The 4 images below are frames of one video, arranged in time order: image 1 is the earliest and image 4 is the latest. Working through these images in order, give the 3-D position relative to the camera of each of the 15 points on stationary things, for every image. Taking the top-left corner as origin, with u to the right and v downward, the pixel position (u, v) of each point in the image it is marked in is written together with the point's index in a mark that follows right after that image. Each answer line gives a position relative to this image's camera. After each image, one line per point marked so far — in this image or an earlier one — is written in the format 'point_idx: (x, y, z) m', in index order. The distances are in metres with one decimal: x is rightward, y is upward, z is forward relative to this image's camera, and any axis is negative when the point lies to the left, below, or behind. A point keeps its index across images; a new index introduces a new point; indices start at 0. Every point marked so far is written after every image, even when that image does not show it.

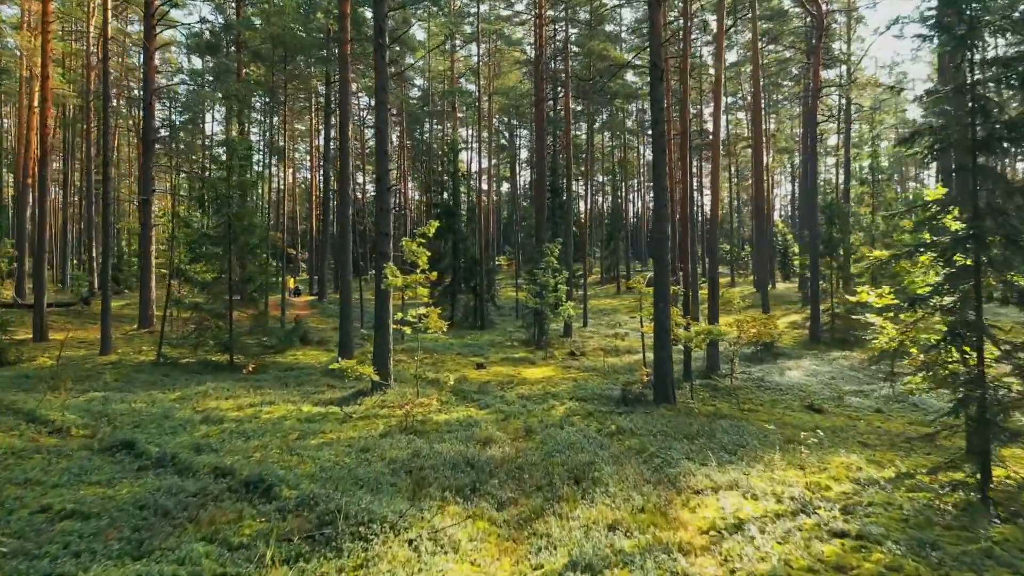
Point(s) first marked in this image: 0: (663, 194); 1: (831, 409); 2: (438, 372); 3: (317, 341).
0: (+2.1, +1.3, +11.9) m
1: (+4.9, -1.9, +13.1) m
2: (-1.3, -1.4, +14.5) m
3: (-4.0, -1.1, +17.4) m
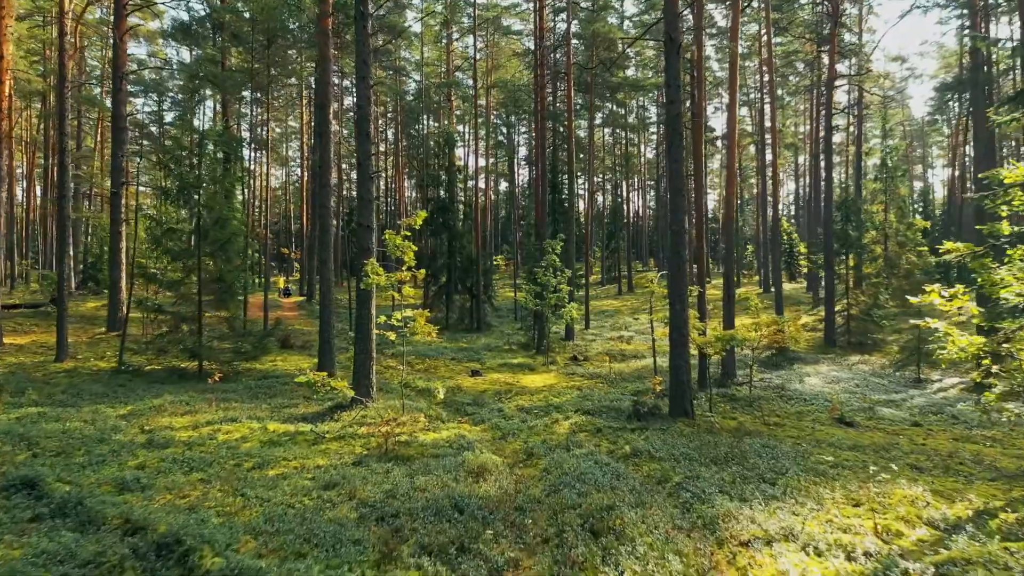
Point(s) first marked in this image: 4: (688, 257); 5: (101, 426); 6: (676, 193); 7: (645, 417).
0: (+2.1, +1.3, +10.6) m
1: (+4.9, -1.9, +11.8) m
2: (-1.3, -1.4, +13.2) m
3: (-4.0, -1.1, +16.1) m
4: (+2.2, +0.4, +10.6) m
5: (-3.8, -1.3, +7.9) m
6: (+2.0, +1.2, +10.6) m
7: (+1.6, -1.6, +10.5) m
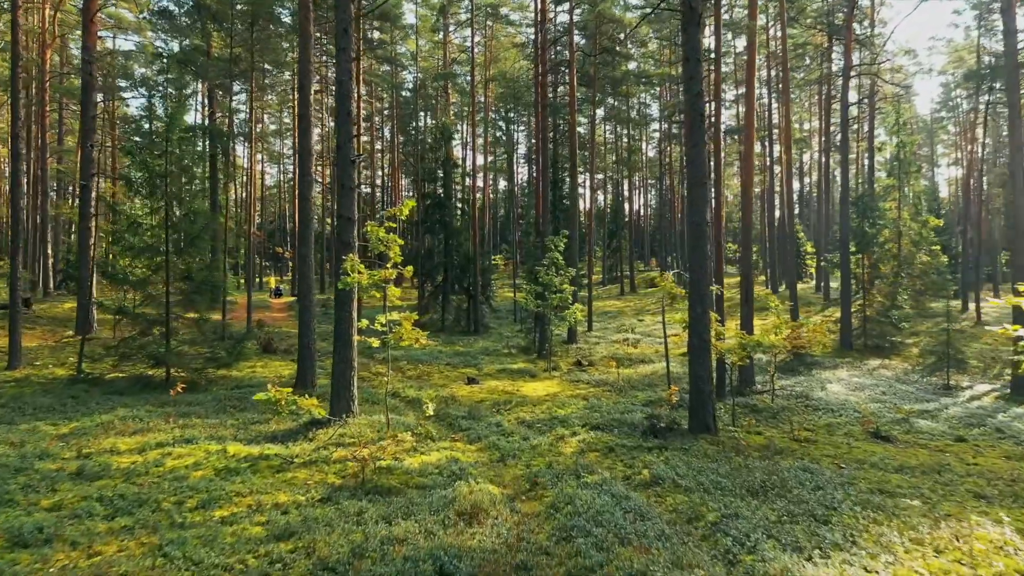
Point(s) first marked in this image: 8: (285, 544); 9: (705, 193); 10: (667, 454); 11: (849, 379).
0: (+2.1, +1.3, +9.4) m
1: (+4.9, -1.9, +10.7) m
2: (-1.3, -1.4, +12.1) m
3: (-4.0, -1.1, +14.9) m
4: (+2.2, +0.4, +9.4) m
5: (-3.8, -1.3, +6.7) m
6: (+2.0, +1.2, +9.4) m
7: (+1.6, -1.6, +9.3) m
8: (-1.2, -1.3, +4.5) m
9: (+2.1, +1.1, +9.5) m
10: (+1.5, -1.6, +8.2) m
11: (+6.5, -1.8, +16.5) m
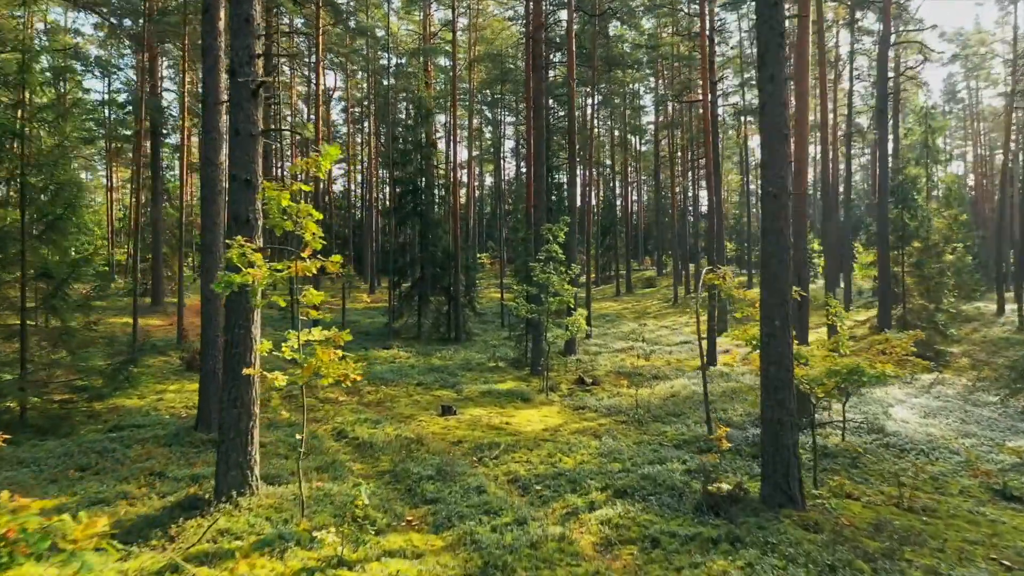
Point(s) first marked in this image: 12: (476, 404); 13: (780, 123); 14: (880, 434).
0: (+2.0, +1.3, +6.3) m
1: (+4.8, -1.9, +7.6) m
2: (-1.4, -1.4, +8.9) m
3: (-4.2, -1.1, +11.7) m
4: (+2.1, +0.4, +6.4) m
5: (-3.9, -1.3, +3.6) m
6: (+2.0, +1.2, +6.4) m
7: (+1.5, -1.6, +6.3) m
8: (-1.2, -1.4, +1.4) m
9: (+2.1, +1.0, +6.4) m
10: (+1.4, -1.6, +5.1) m
11: (+6.3, -1.8, +13.5) m
12: (-0.5, -1.5, +11.2) m
13: (+2.0, +1.2, +6.4) m
14: (+4.4, -1.7, +10.2) m
